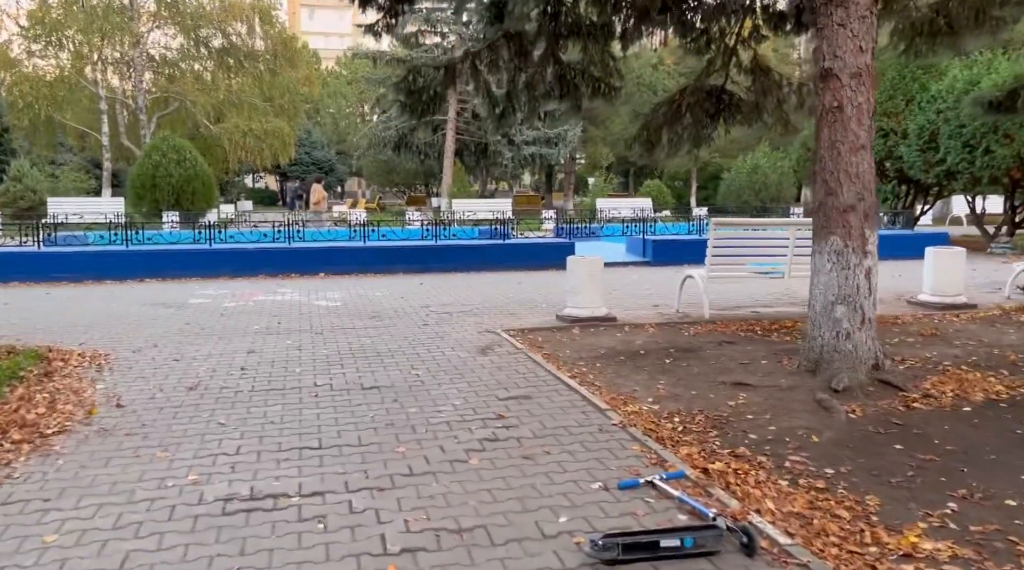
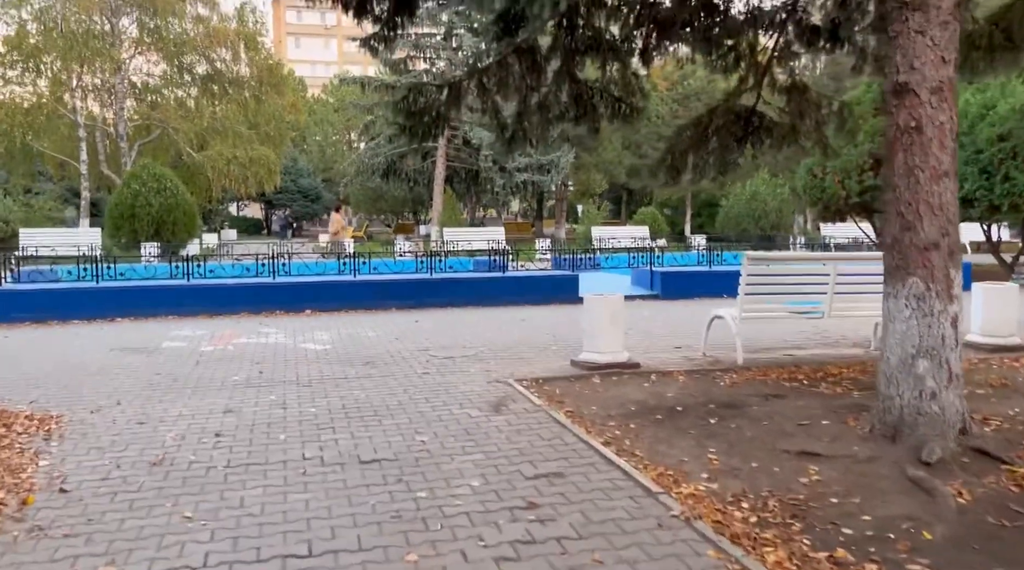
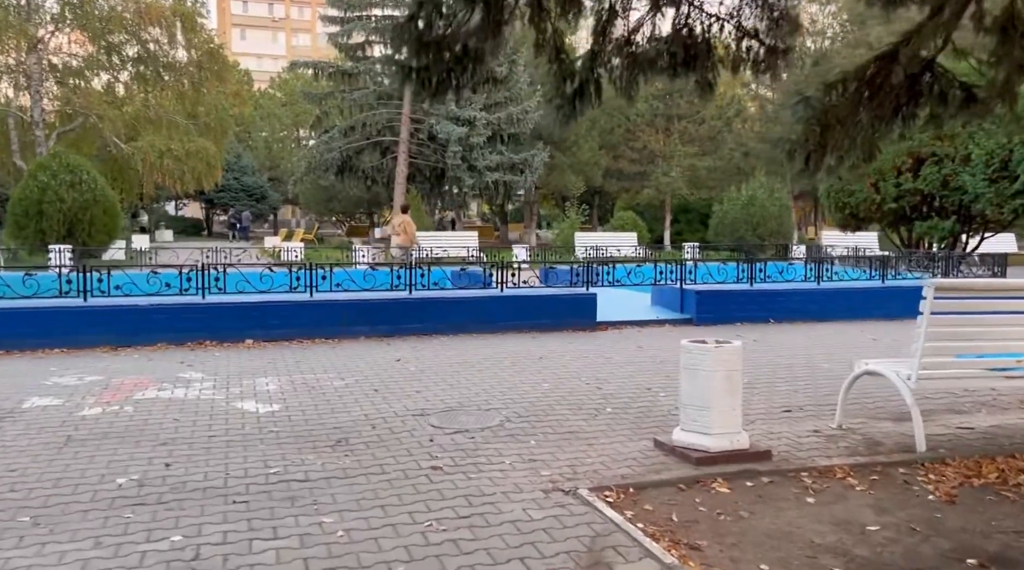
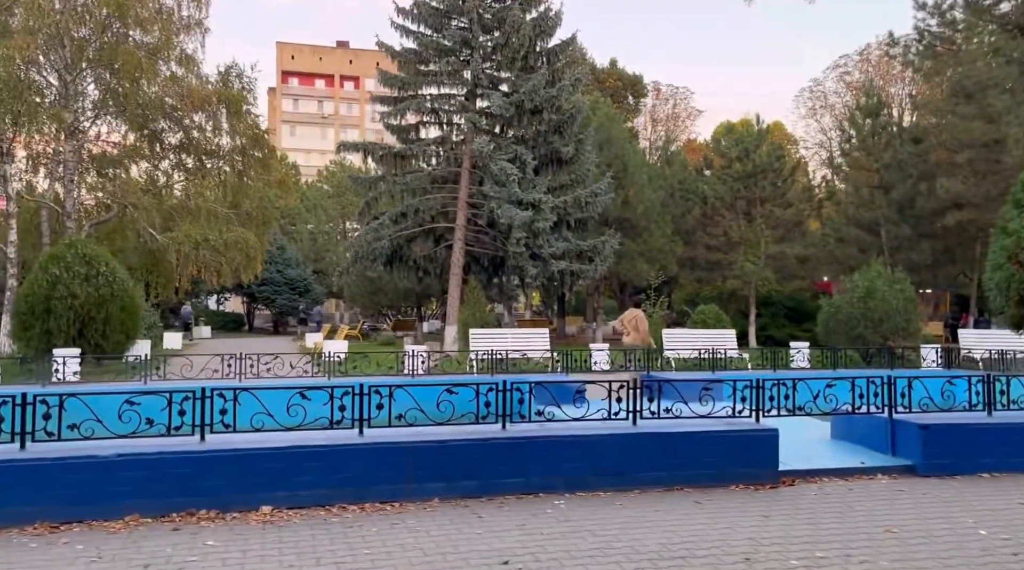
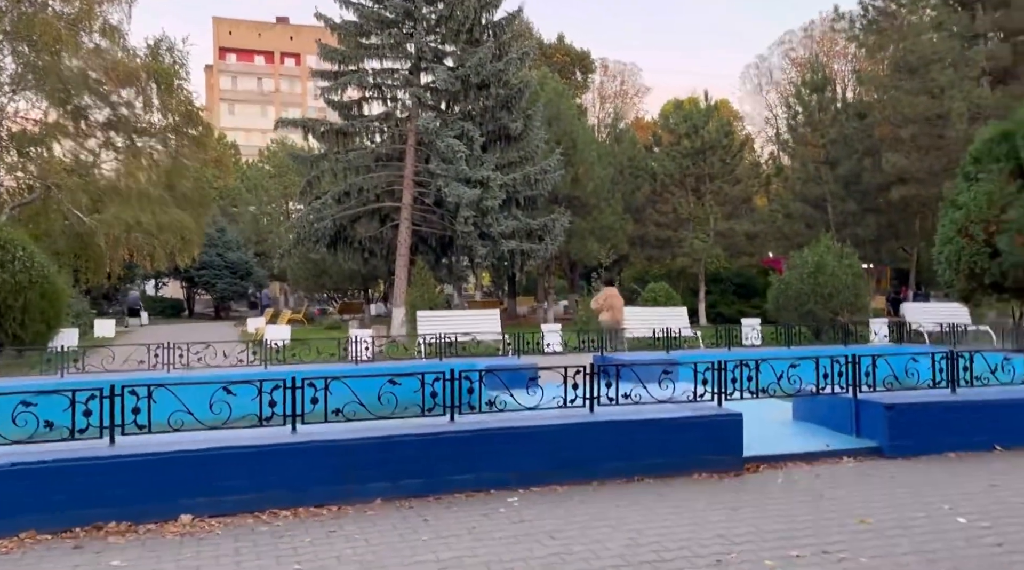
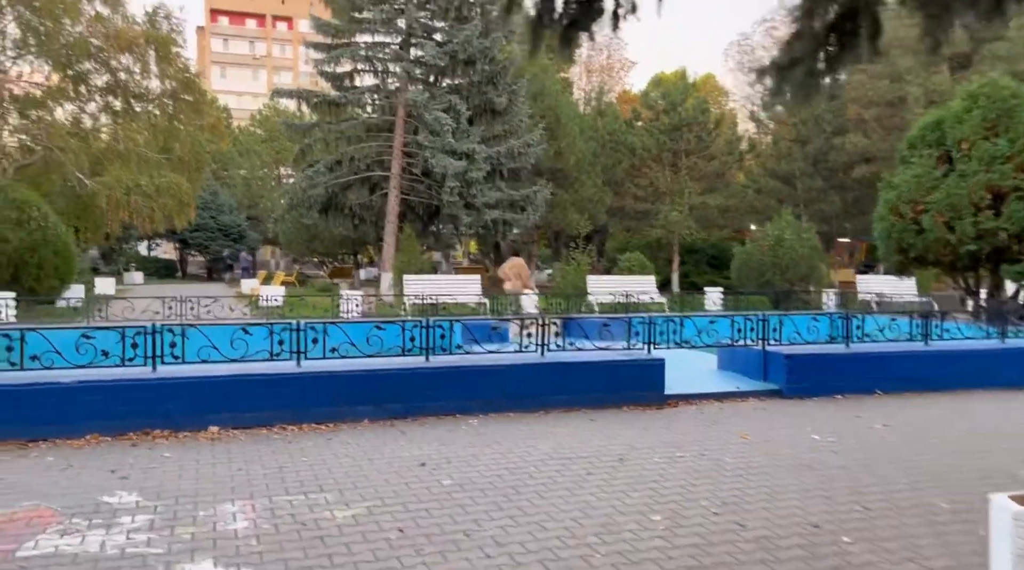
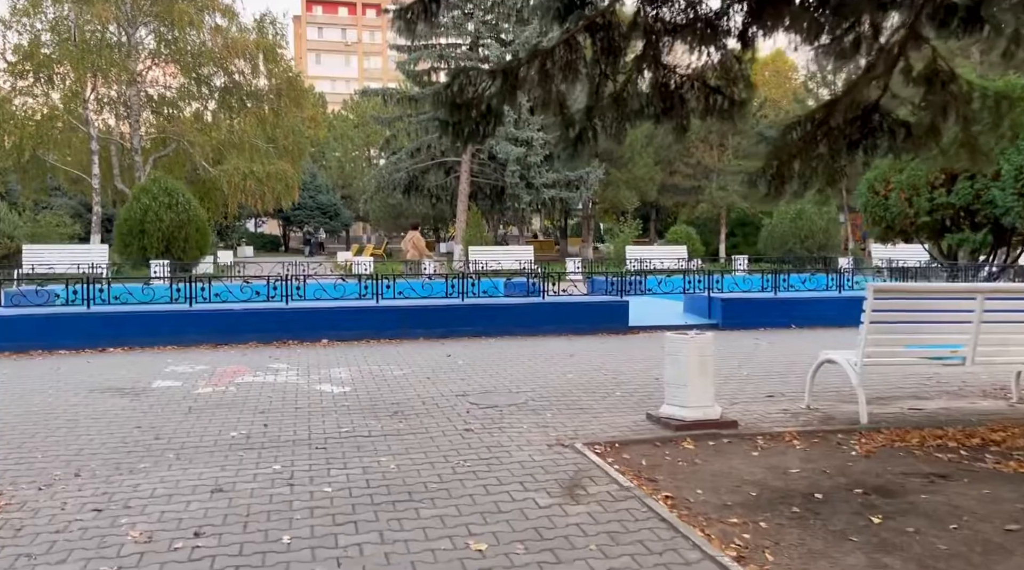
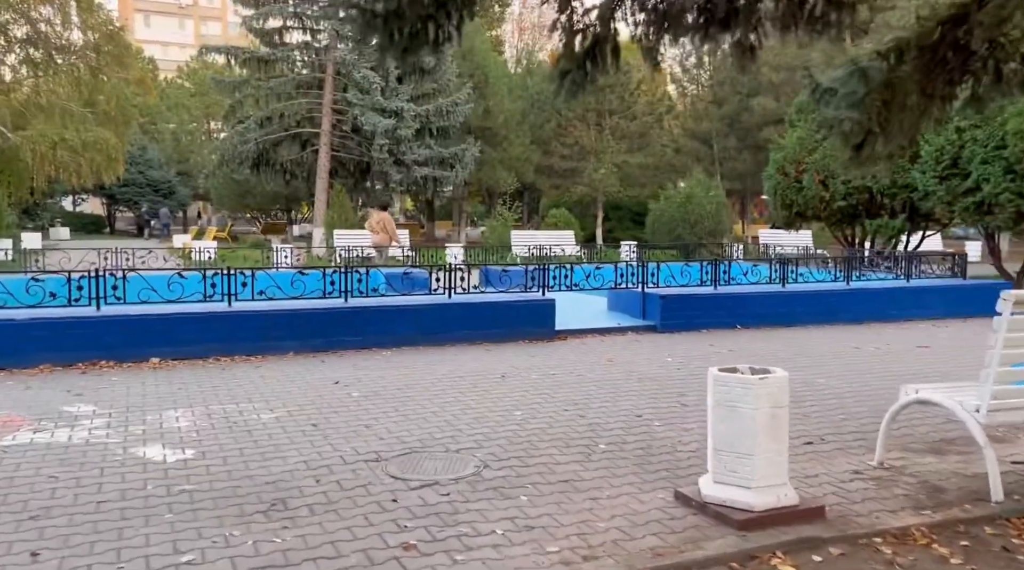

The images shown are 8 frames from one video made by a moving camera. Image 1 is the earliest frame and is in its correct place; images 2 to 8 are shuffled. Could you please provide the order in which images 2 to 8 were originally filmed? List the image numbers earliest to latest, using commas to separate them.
2, 7, 3, 8, 6, 4, 5
